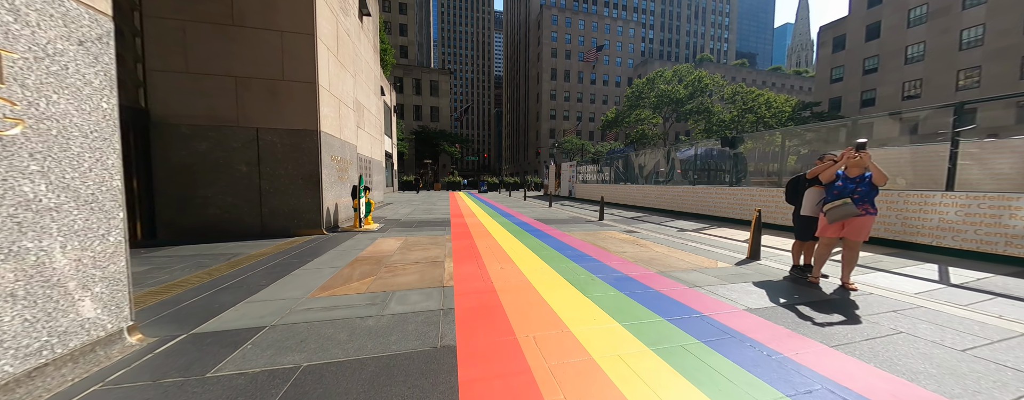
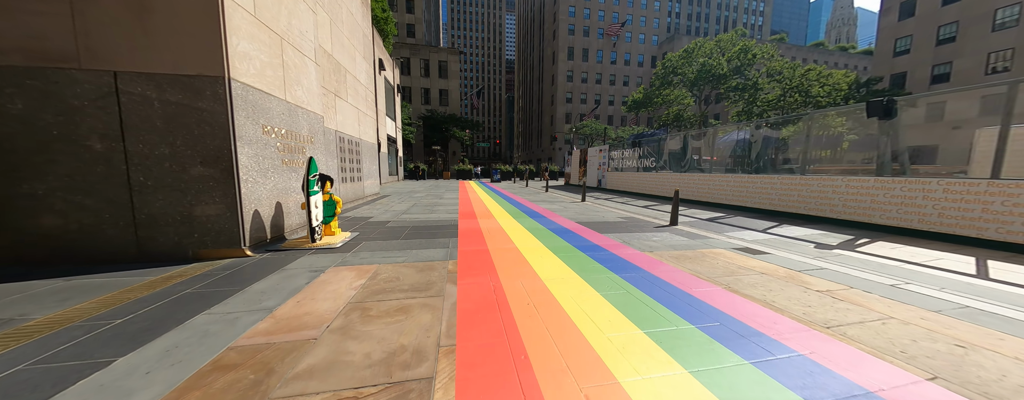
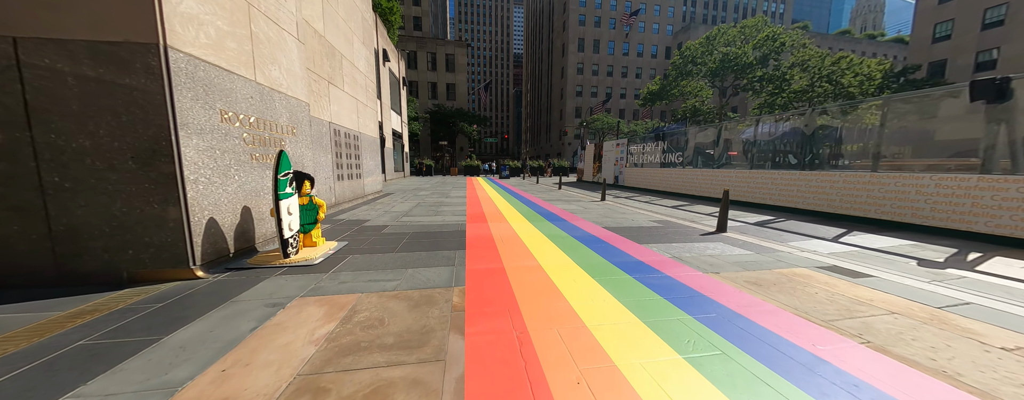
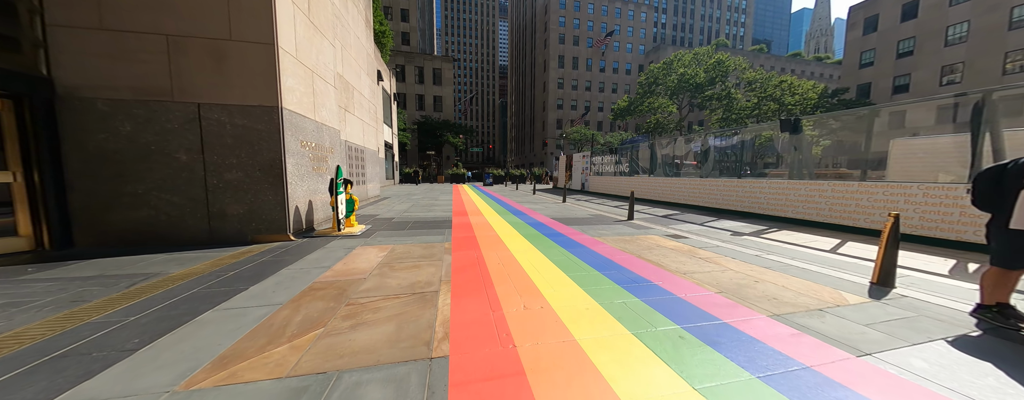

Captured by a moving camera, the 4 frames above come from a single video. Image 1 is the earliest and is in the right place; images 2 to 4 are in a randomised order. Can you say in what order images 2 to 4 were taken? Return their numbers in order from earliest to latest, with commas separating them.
4, 2, 3
